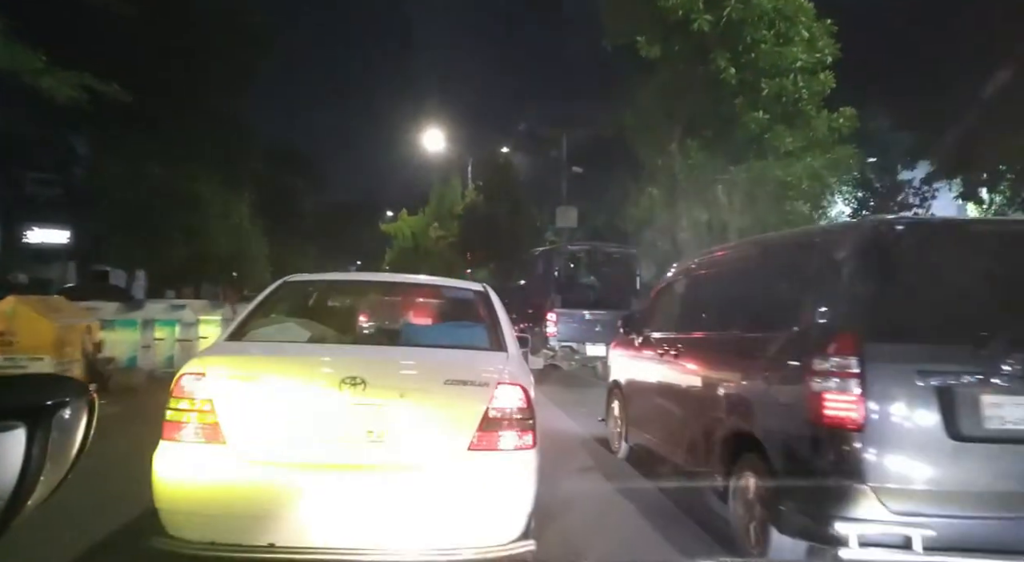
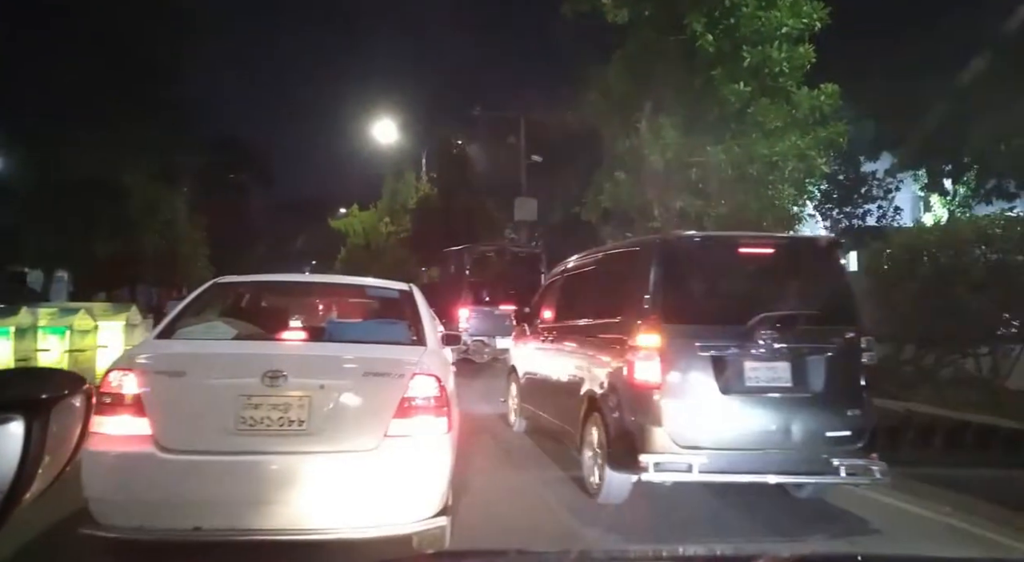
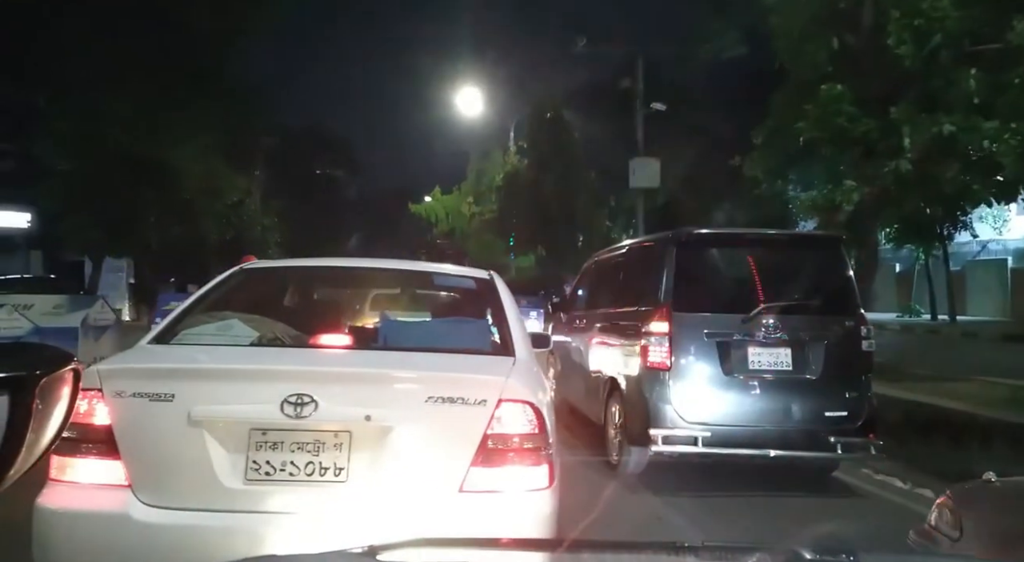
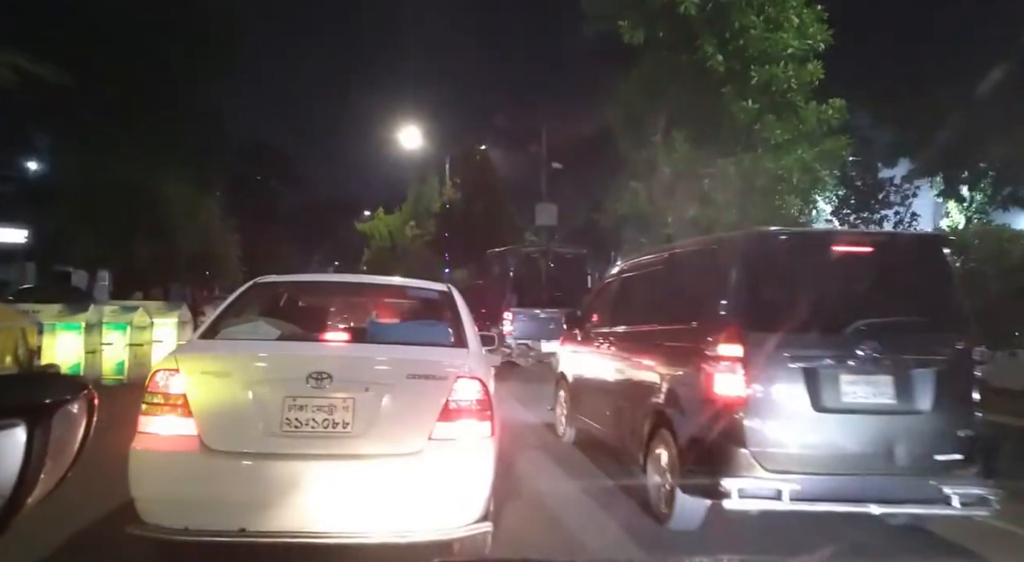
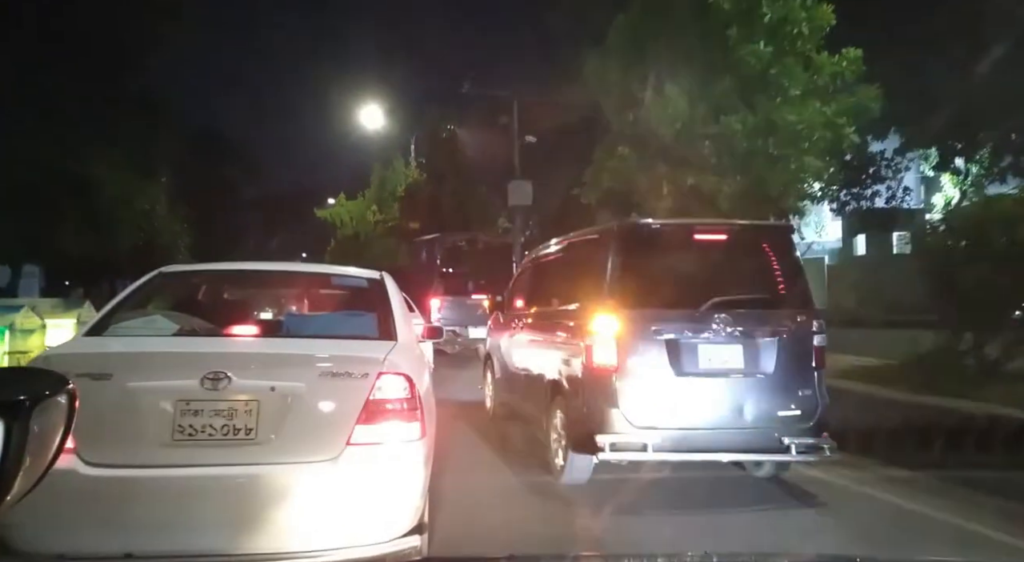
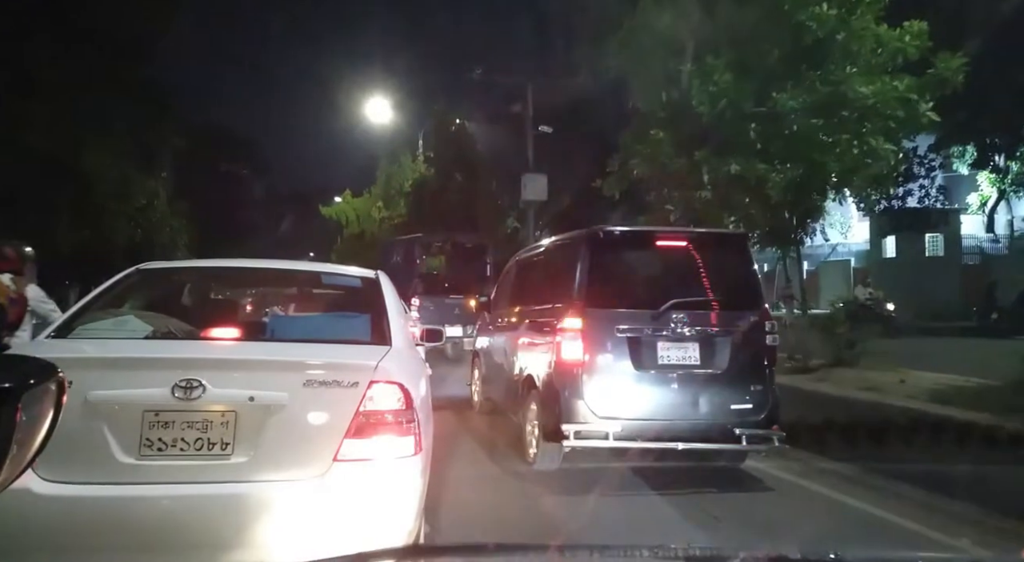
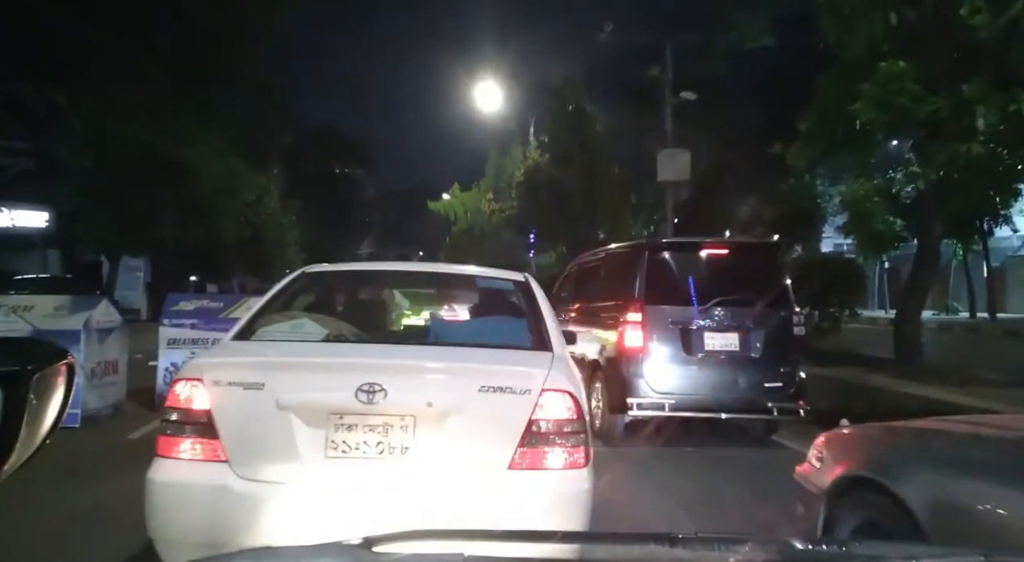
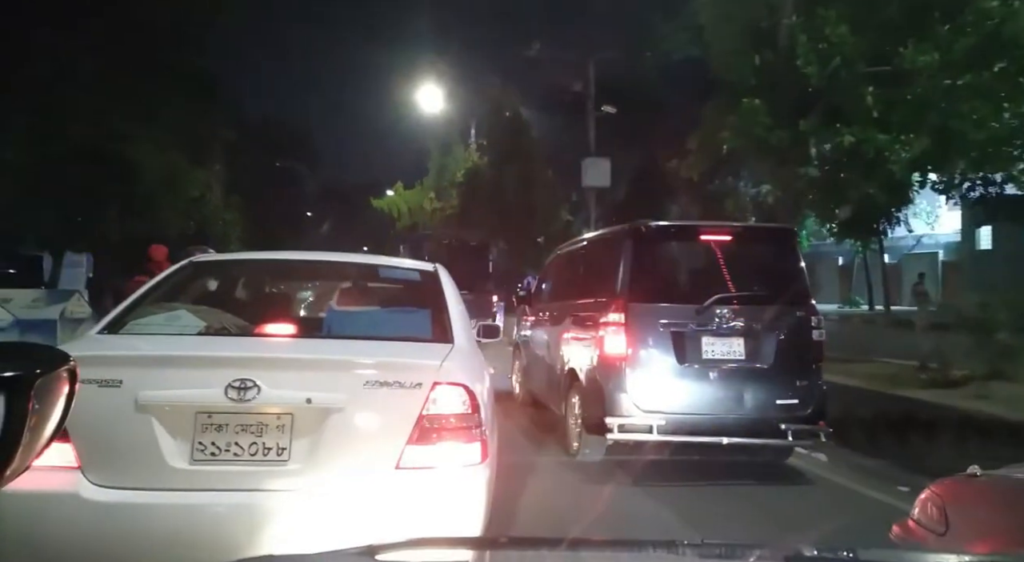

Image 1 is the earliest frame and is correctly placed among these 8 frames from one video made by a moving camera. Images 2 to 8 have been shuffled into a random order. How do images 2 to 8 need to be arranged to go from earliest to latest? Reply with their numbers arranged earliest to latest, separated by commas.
4, 2, 5, 6, 8, 3, 7
